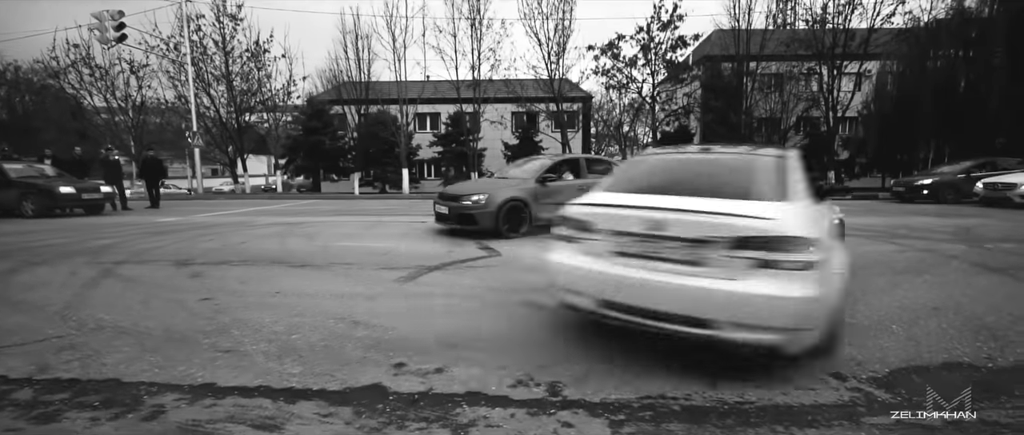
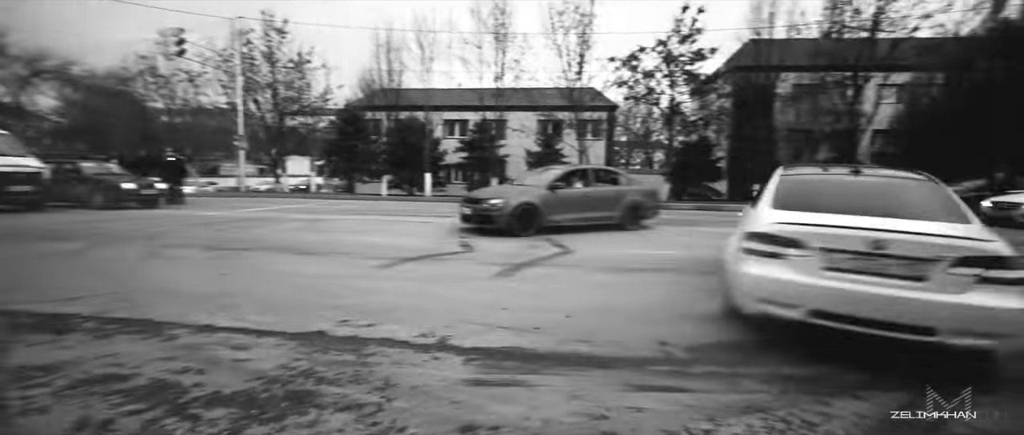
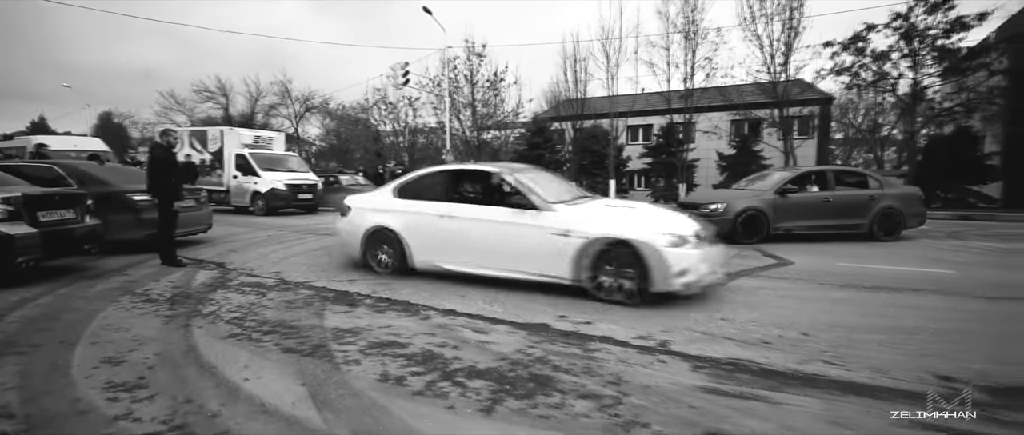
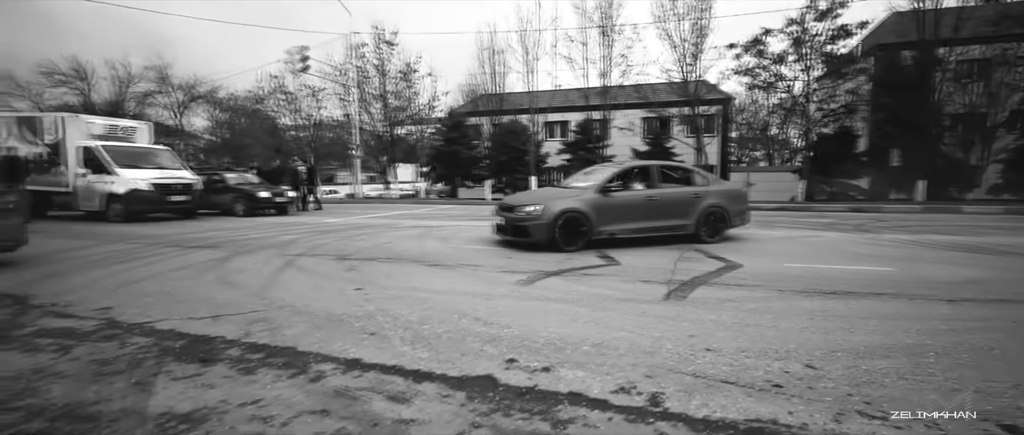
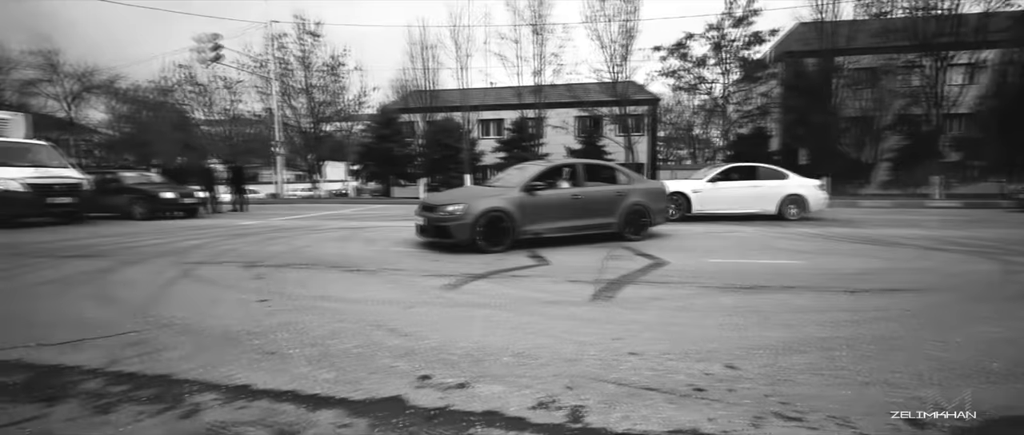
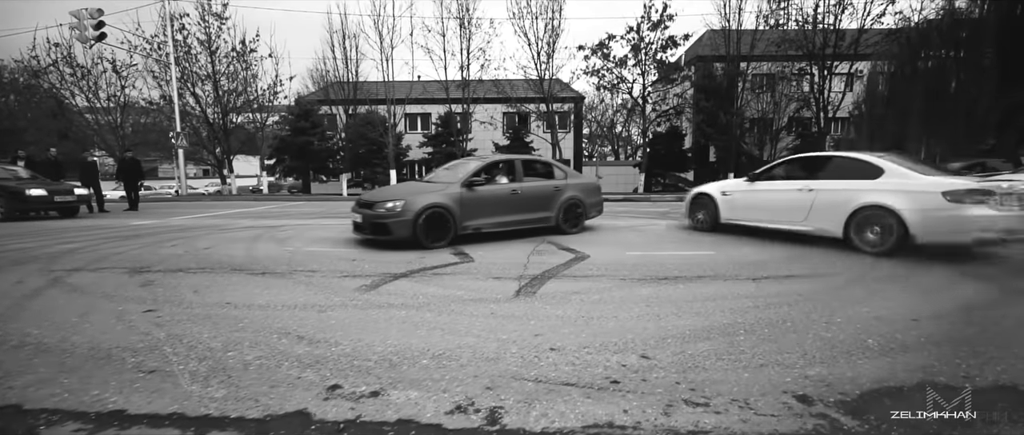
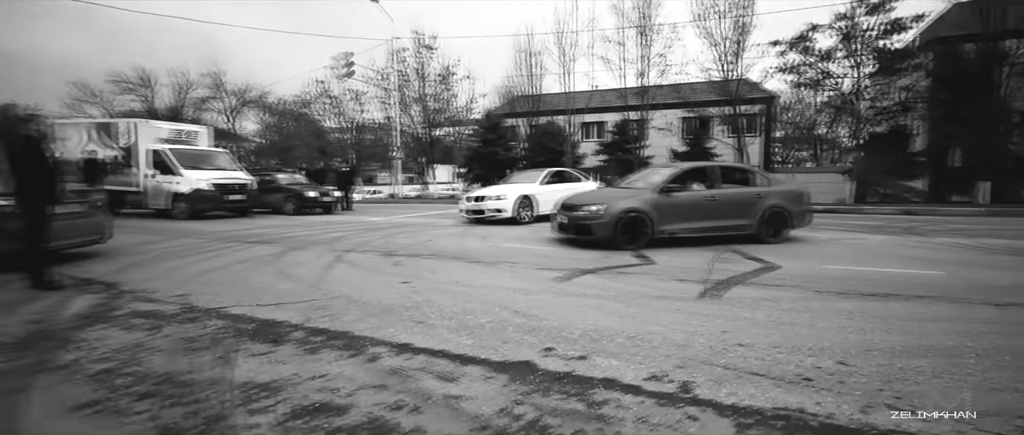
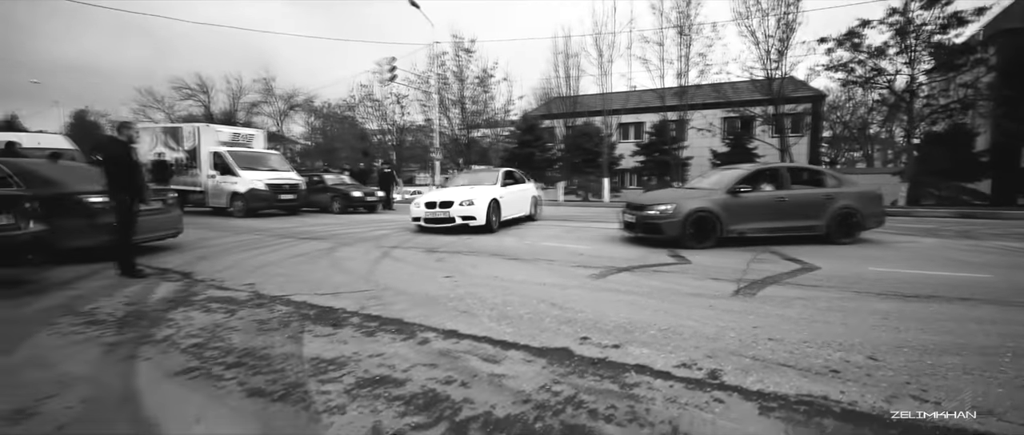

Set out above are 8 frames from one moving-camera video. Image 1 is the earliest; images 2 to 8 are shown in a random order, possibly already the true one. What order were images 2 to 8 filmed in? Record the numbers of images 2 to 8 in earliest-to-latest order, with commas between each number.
6, 5, 4, 7, 8, 3, 2
